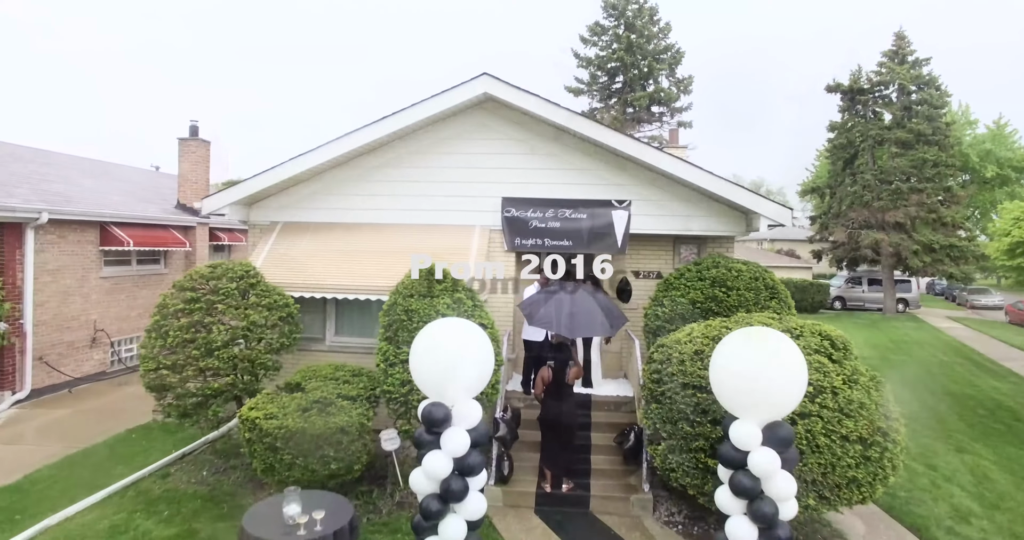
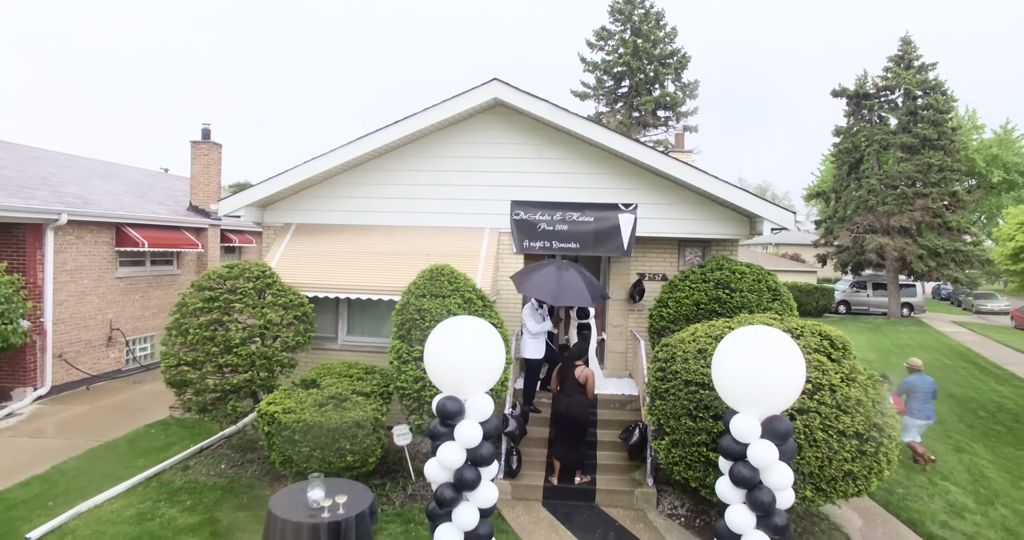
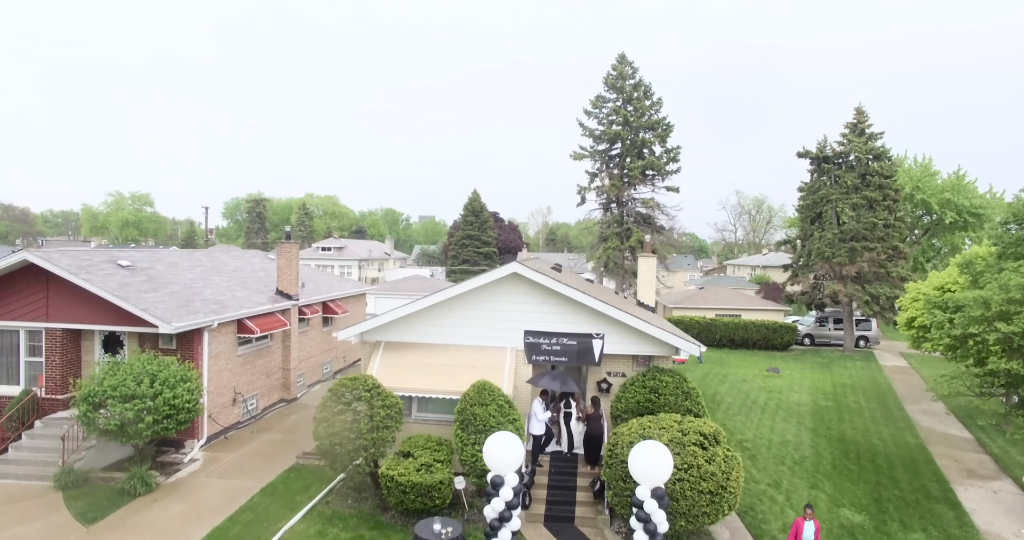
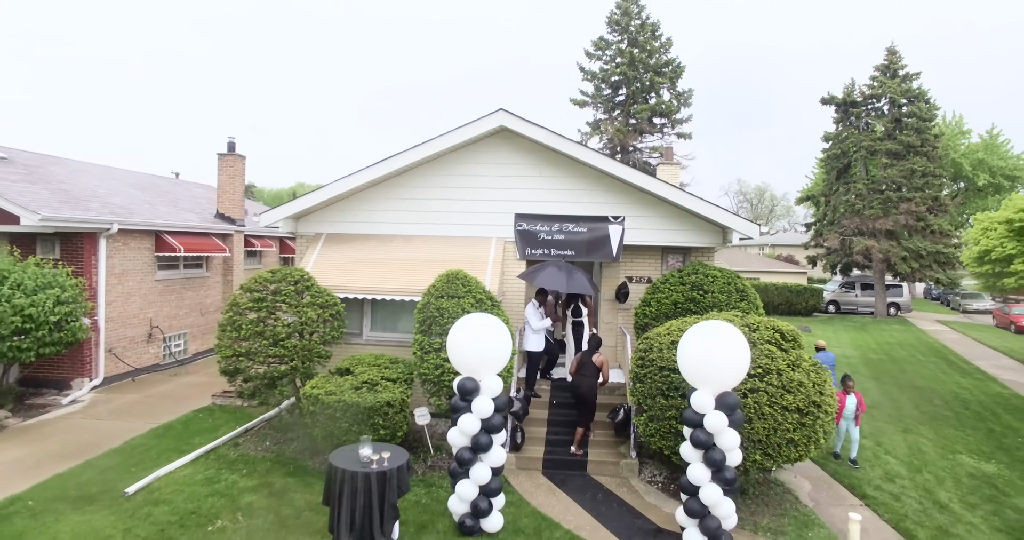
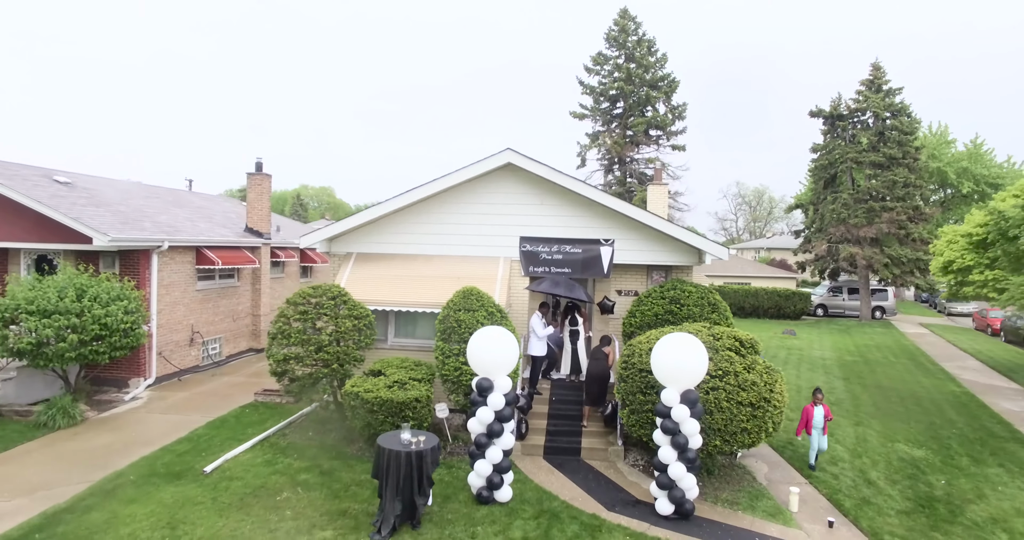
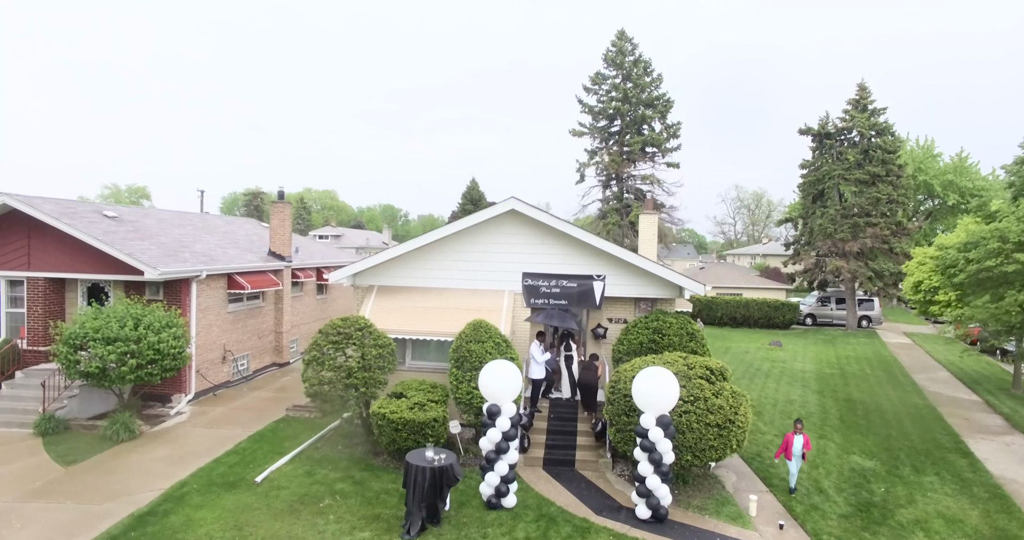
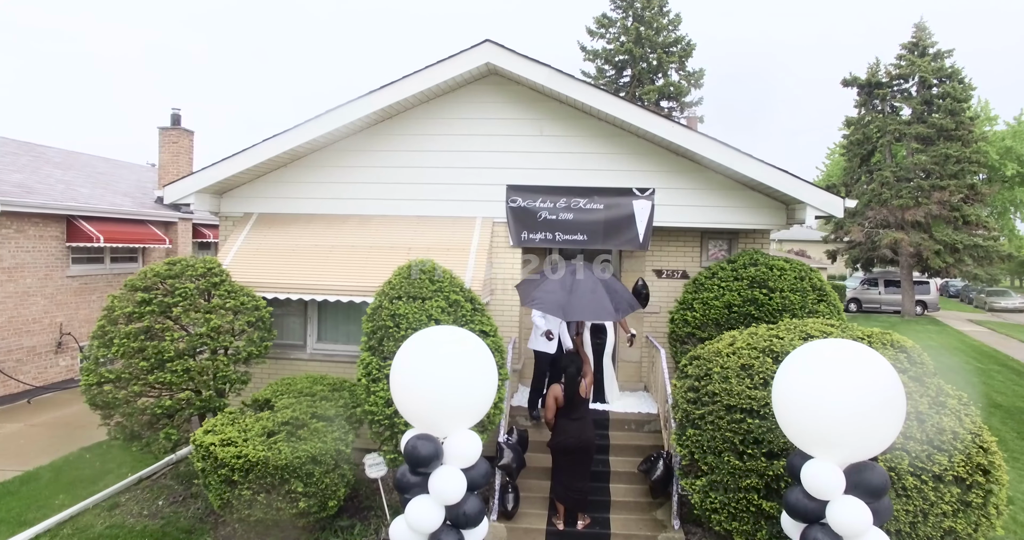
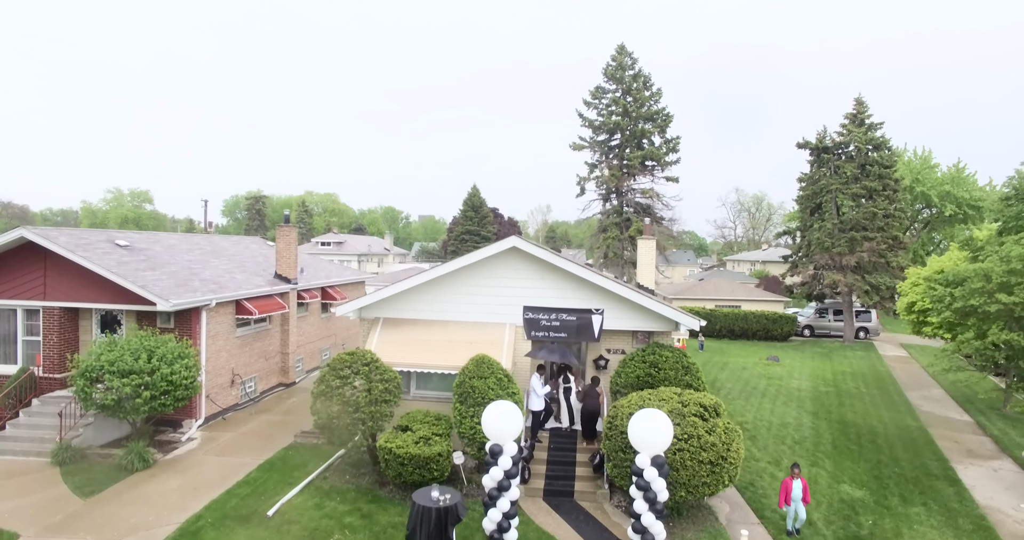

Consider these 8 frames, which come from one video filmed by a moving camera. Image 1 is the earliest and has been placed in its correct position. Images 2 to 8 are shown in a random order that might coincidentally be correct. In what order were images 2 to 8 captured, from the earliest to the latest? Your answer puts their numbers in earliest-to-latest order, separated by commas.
7, 2, 4, 5, 6, 8, 3
